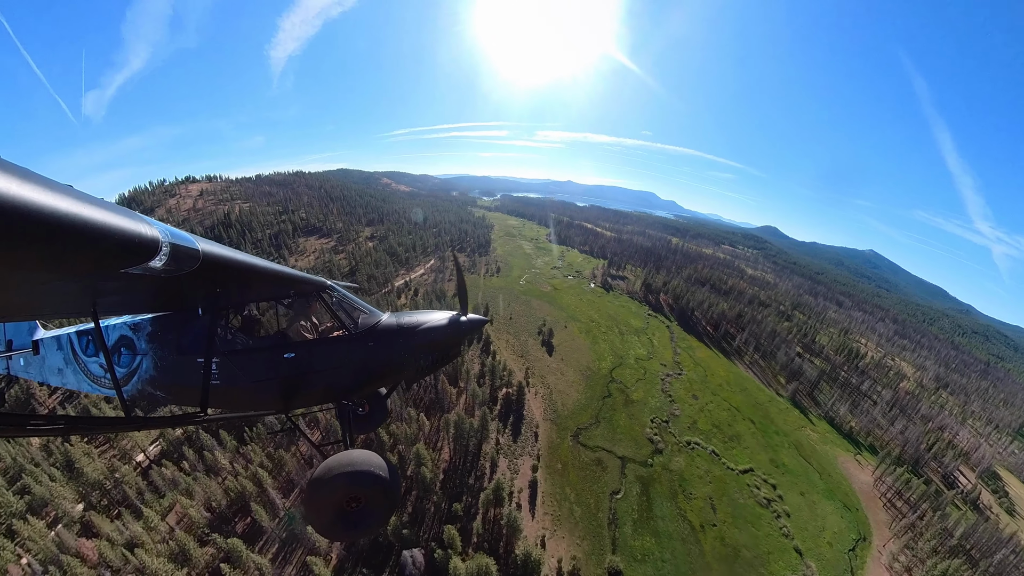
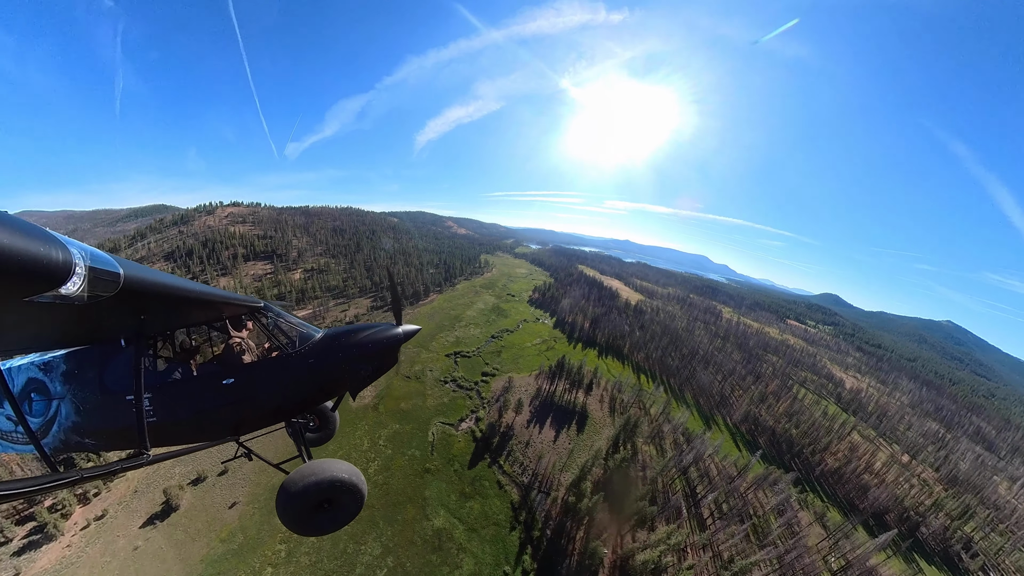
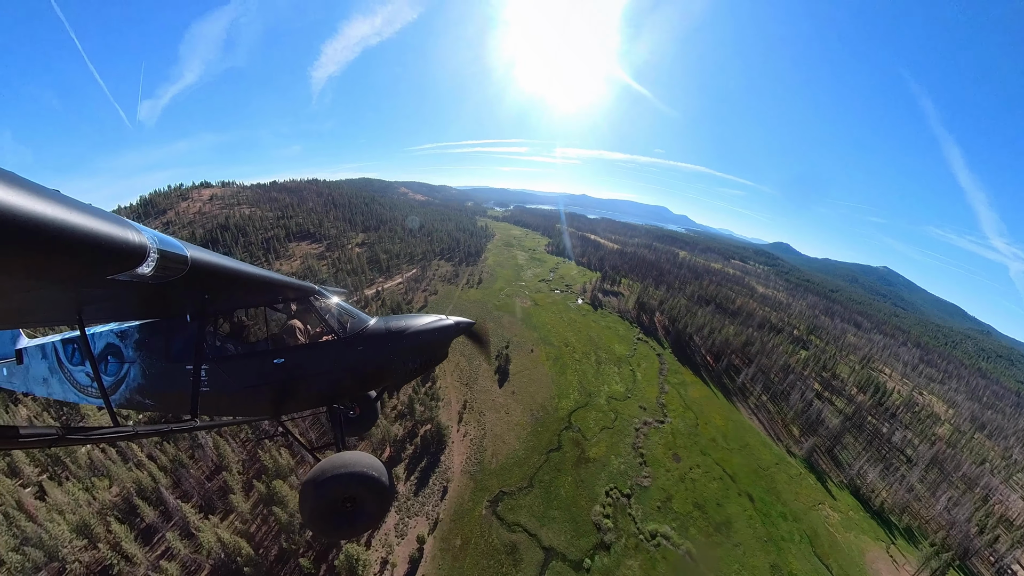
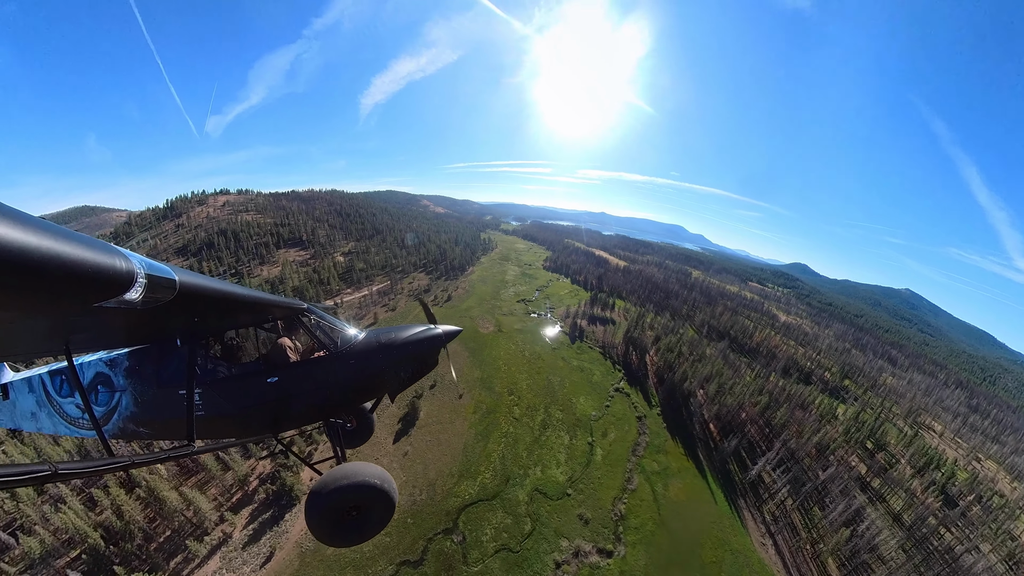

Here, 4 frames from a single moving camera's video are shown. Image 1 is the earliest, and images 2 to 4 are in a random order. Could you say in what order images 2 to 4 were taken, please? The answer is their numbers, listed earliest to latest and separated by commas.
3, 4, 2
